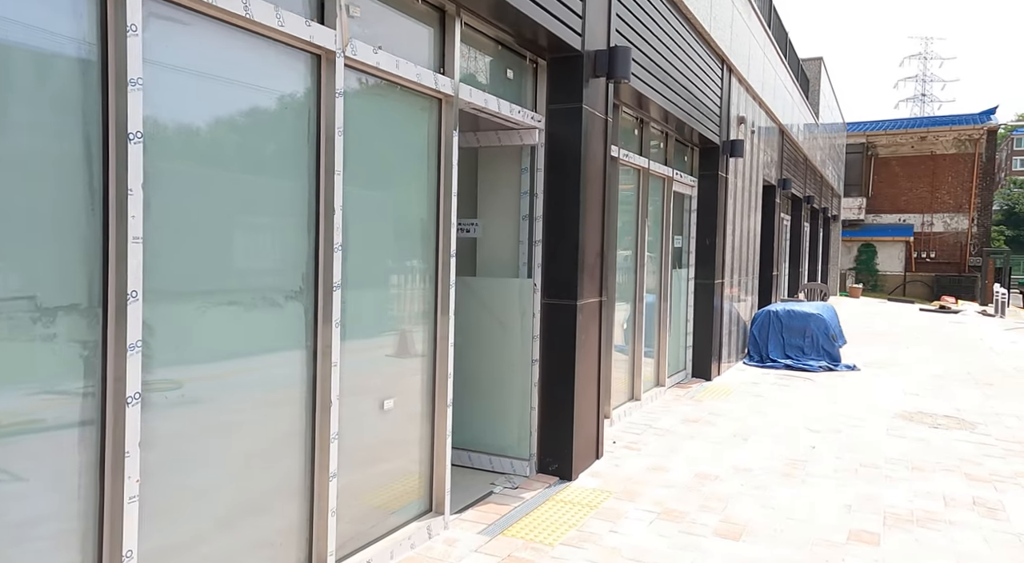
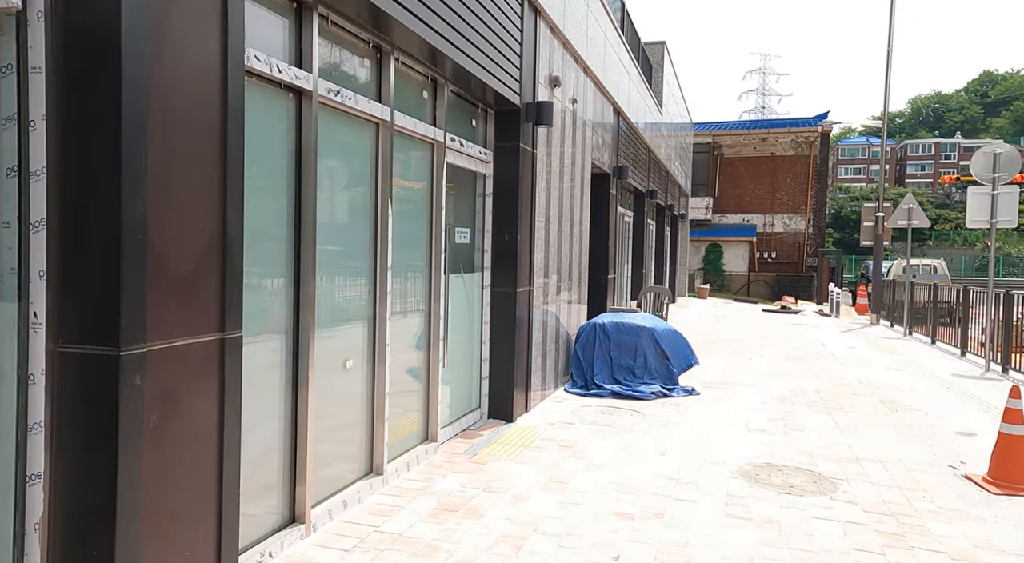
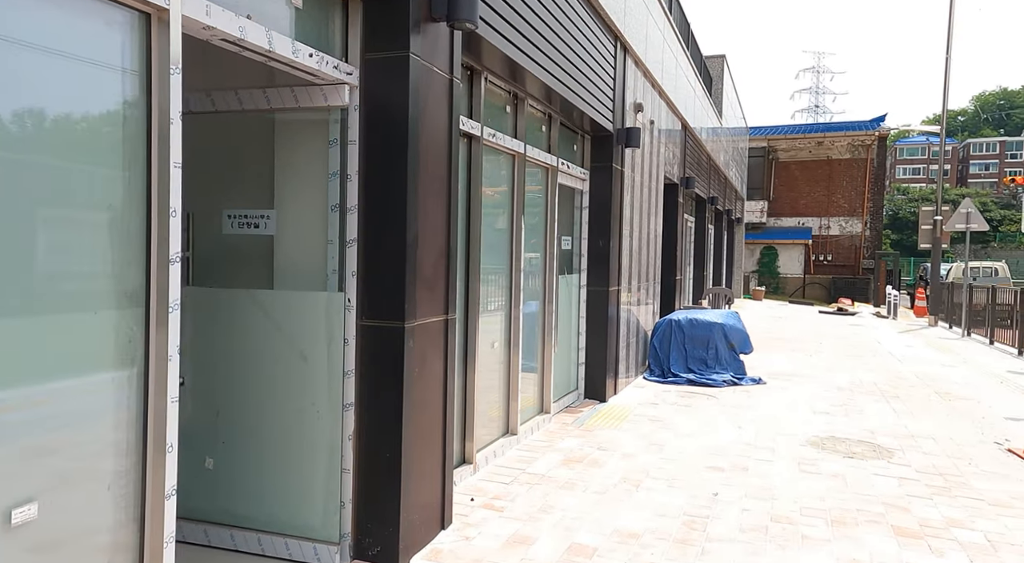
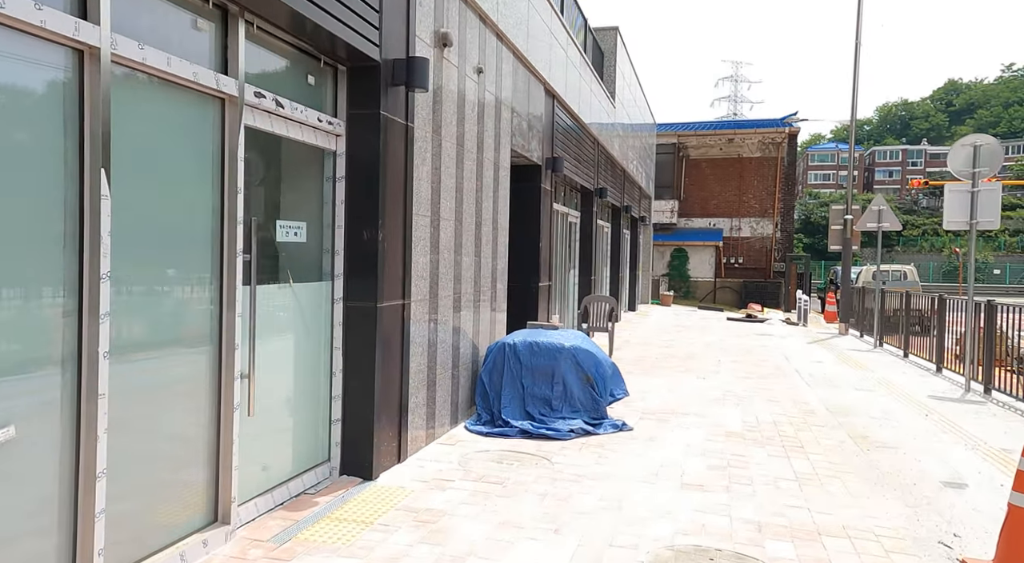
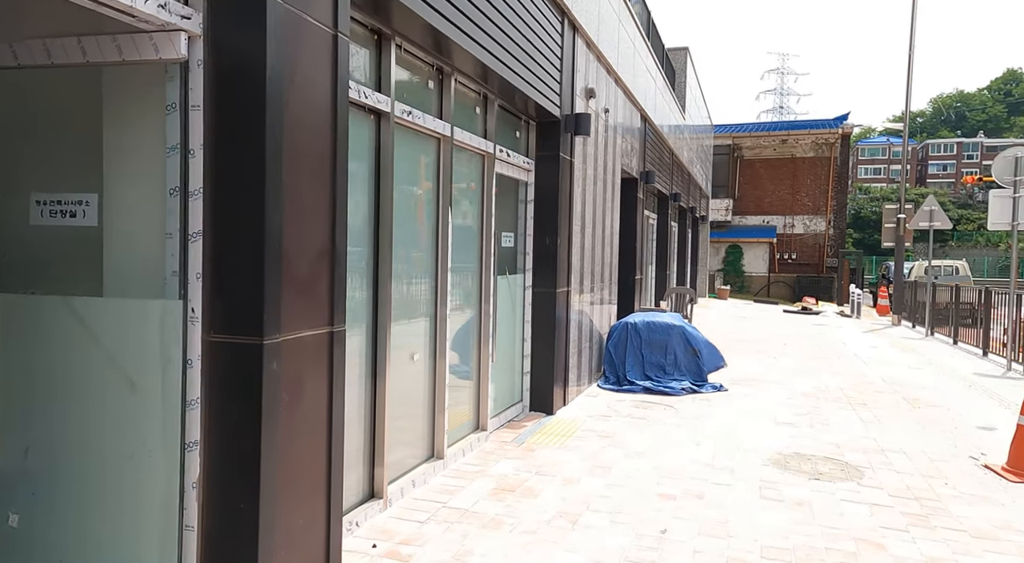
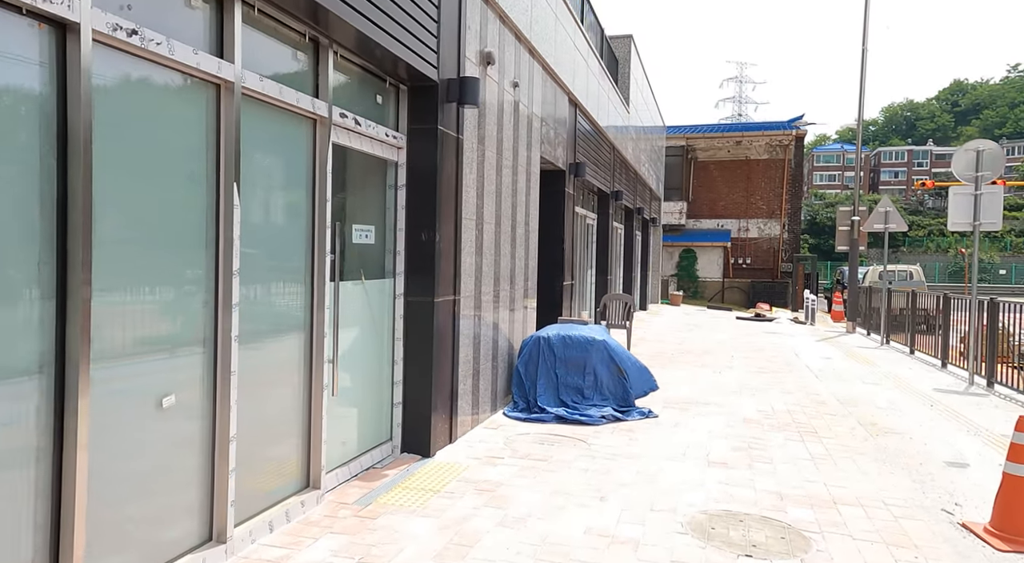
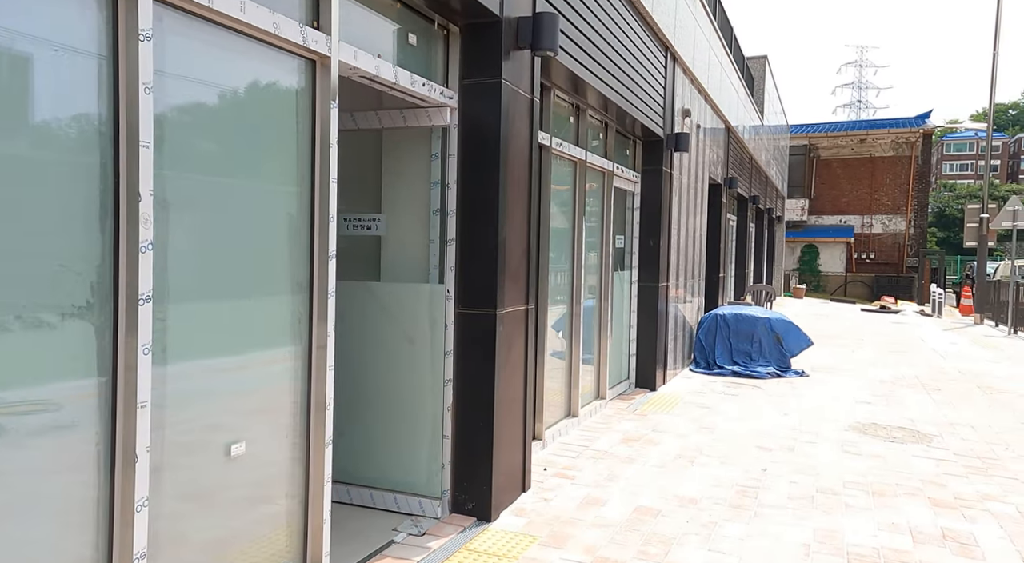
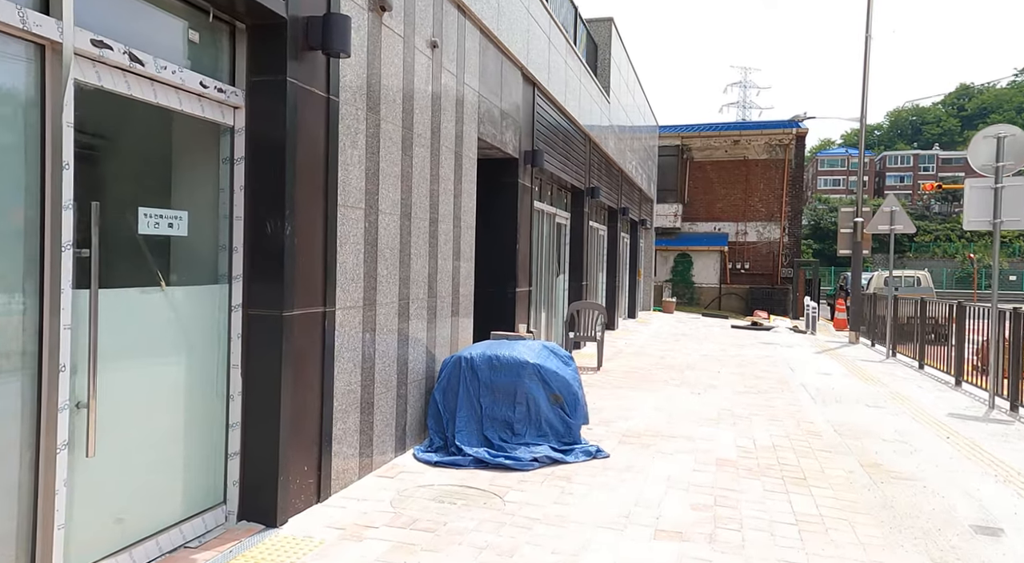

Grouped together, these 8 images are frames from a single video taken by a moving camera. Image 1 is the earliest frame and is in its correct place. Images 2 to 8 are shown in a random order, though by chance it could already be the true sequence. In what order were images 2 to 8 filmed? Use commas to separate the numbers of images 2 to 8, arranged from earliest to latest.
7, 3, 5, 2, 6, 4, 8
